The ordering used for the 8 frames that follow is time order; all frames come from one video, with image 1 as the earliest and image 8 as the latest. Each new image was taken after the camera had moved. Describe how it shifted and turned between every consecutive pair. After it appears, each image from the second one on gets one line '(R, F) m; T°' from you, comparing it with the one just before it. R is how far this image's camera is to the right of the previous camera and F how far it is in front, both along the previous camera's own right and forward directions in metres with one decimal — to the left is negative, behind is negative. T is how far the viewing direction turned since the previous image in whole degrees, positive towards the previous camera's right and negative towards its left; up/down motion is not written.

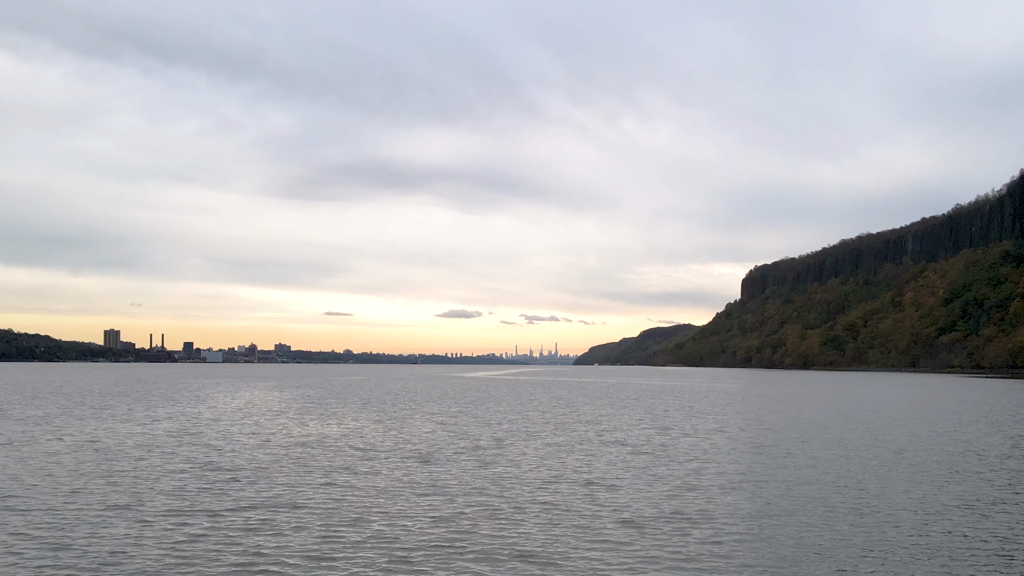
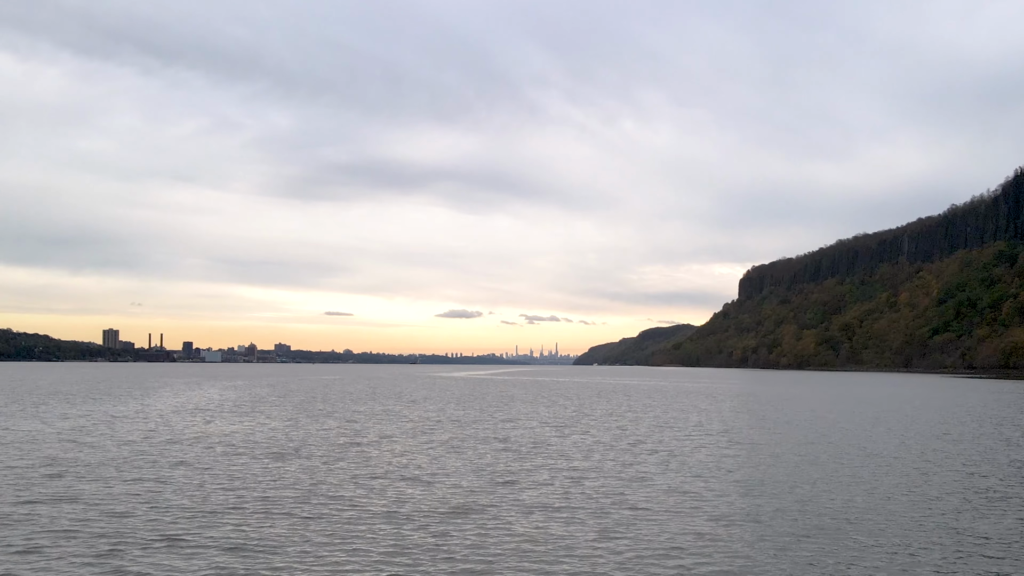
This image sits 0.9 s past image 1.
(+2.0, -0.1) m; 0°
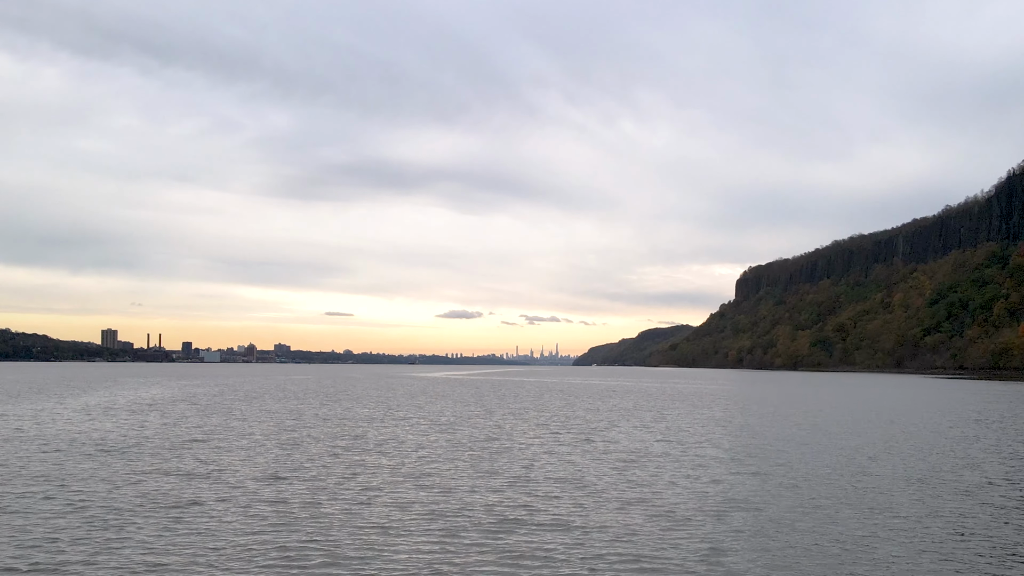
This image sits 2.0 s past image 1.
(+2.6, 0.0) m; 0°
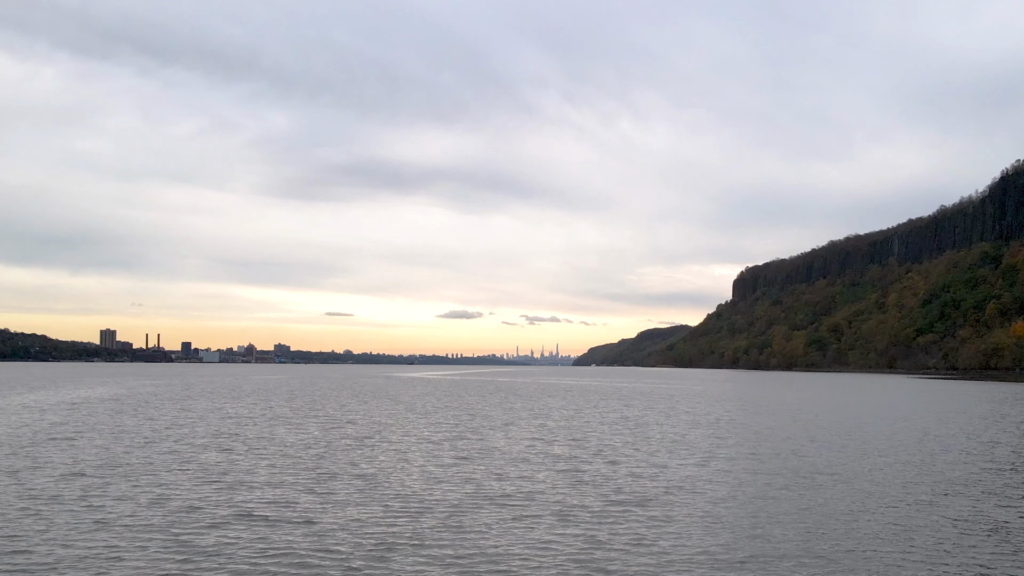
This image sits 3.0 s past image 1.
(+2.3, 0.0) m; 0°
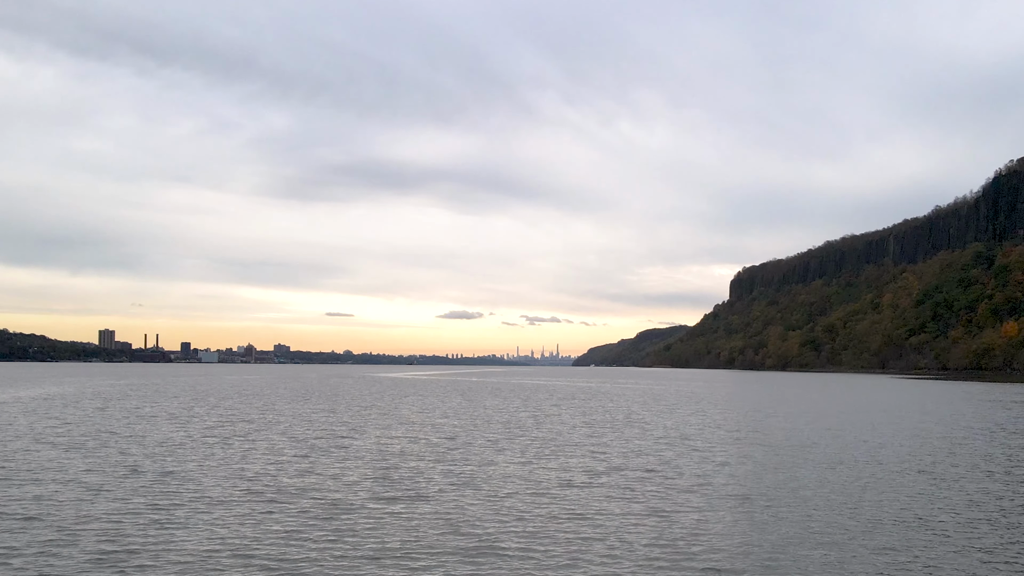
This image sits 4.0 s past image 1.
(+2.3, 0.0) m; 0°
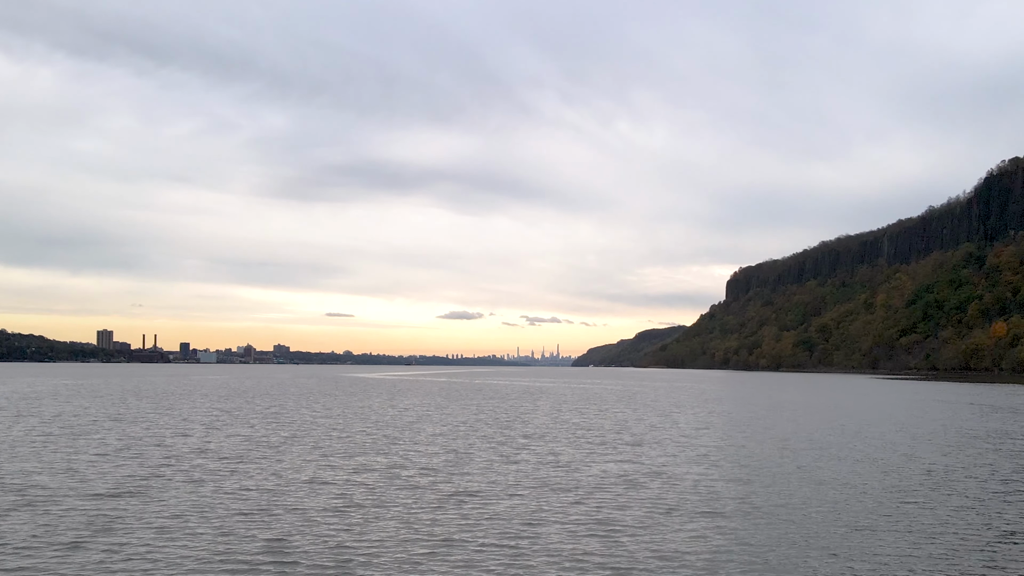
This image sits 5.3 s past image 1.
(+2.3, -0.8) m; 0°
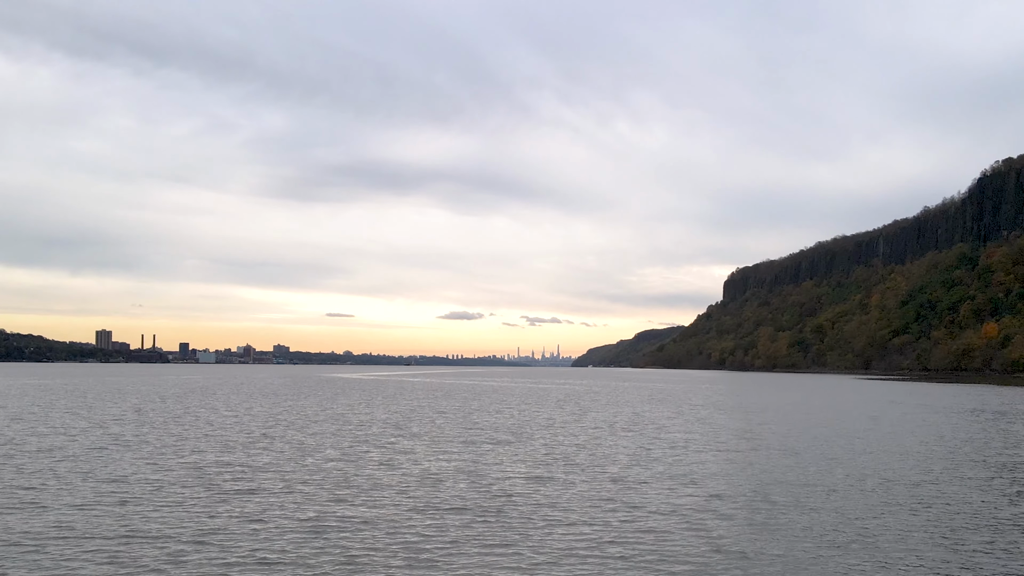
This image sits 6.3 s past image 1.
(+2.2, -0.1) m; 0°
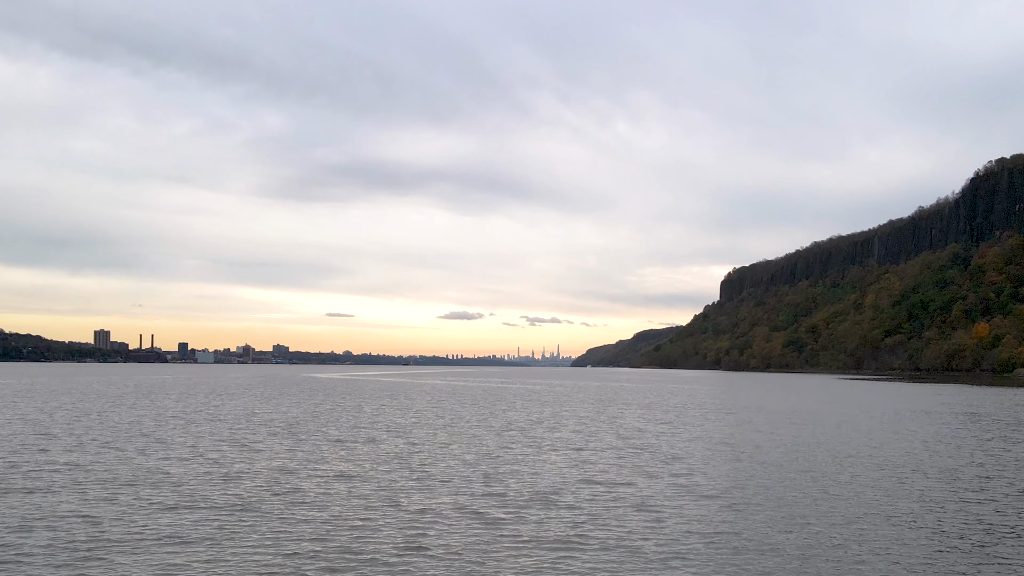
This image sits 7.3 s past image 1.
(+2.2, 0.0) m; 0°
